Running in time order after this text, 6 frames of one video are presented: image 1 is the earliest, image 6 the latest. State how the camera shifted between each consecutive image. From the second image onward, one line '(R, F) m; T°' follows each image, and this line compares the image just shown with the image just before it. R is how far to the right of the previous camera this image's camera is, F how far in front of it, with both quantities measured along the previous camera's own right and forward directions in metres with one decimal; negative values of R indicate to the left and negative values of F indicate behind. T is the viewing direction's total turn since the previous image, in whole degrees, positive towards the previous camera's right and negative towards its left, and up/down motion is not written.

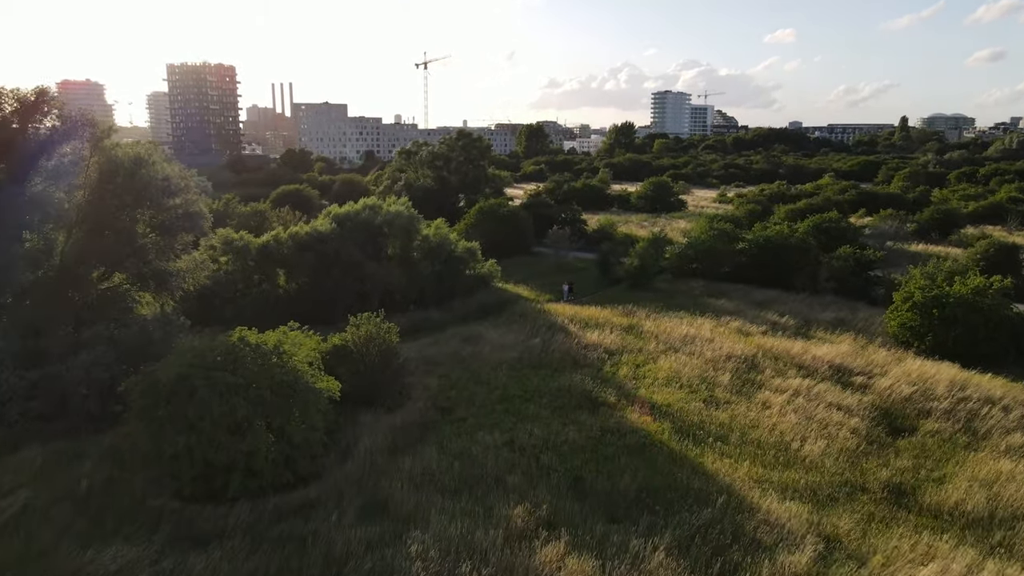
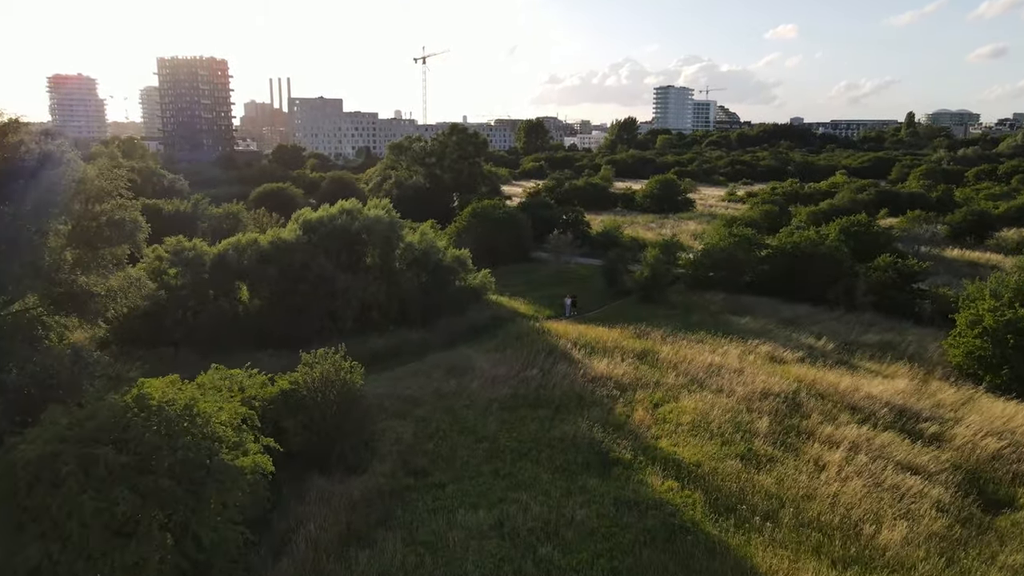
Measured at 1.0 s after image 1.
(+0.2, +3.5) m; 0°
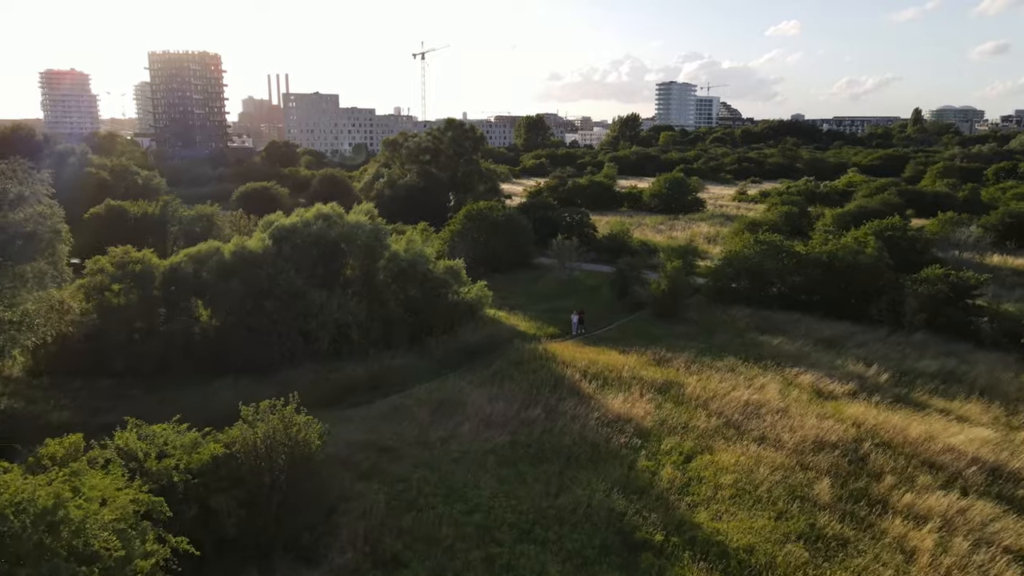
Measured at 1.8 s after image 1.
(0.0, +3.2) m; 0°
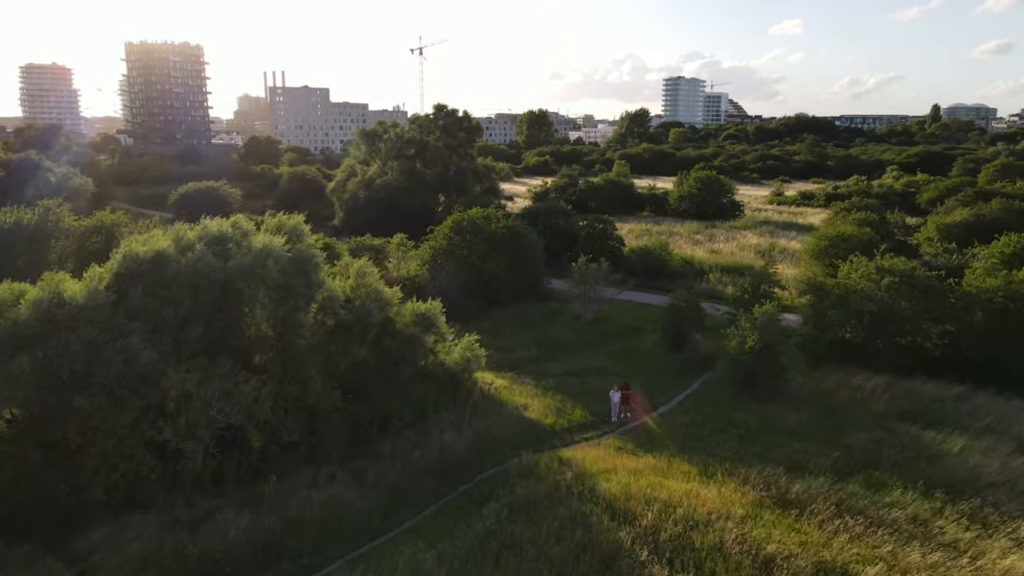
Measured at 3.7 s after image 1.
(-0.1, +8.8) m; 0°
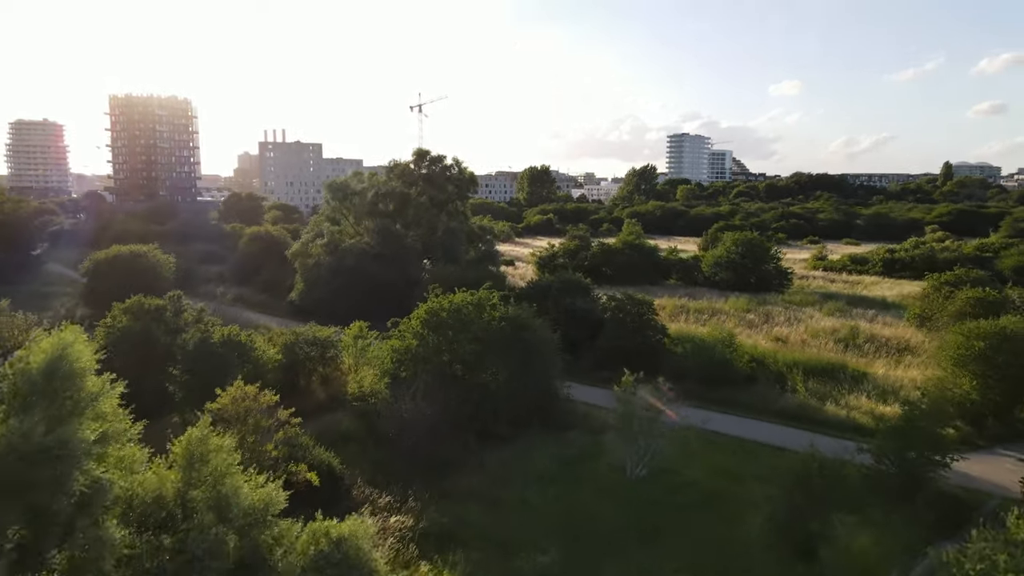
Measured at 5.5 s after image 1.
(-0.1, +8.2) m; 0°
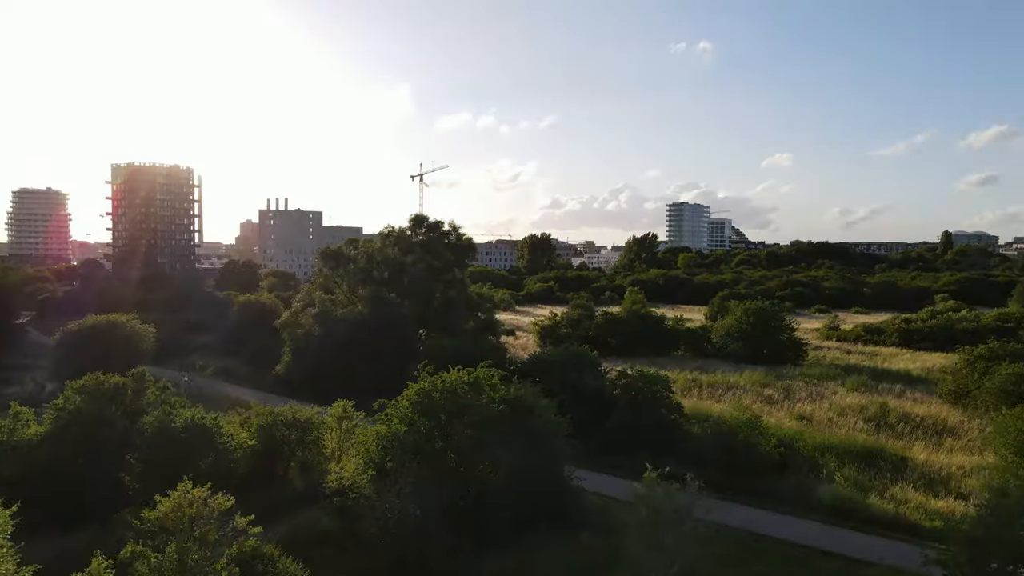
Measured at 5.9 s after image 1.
(0.0, +1.8) m; 0°
